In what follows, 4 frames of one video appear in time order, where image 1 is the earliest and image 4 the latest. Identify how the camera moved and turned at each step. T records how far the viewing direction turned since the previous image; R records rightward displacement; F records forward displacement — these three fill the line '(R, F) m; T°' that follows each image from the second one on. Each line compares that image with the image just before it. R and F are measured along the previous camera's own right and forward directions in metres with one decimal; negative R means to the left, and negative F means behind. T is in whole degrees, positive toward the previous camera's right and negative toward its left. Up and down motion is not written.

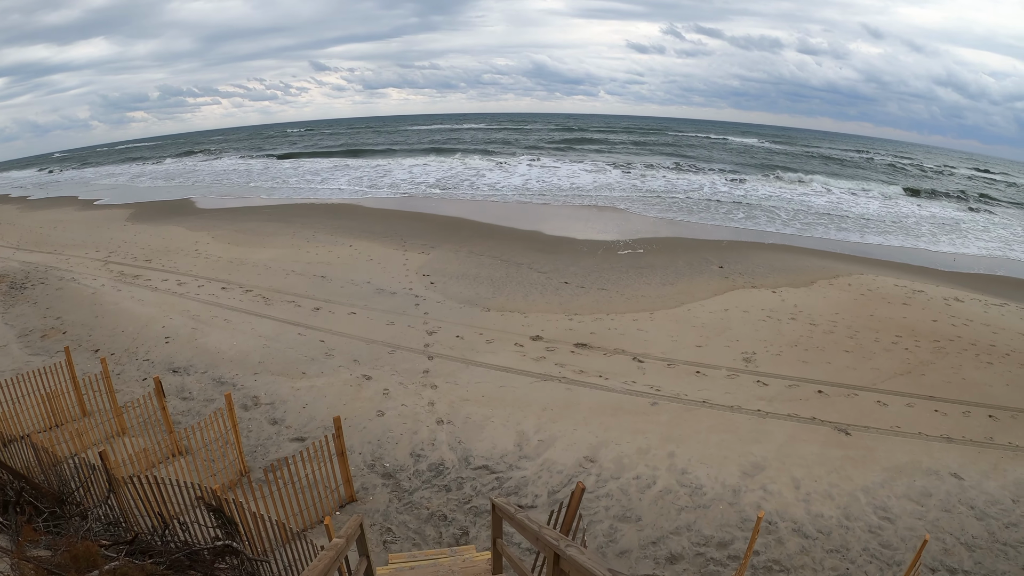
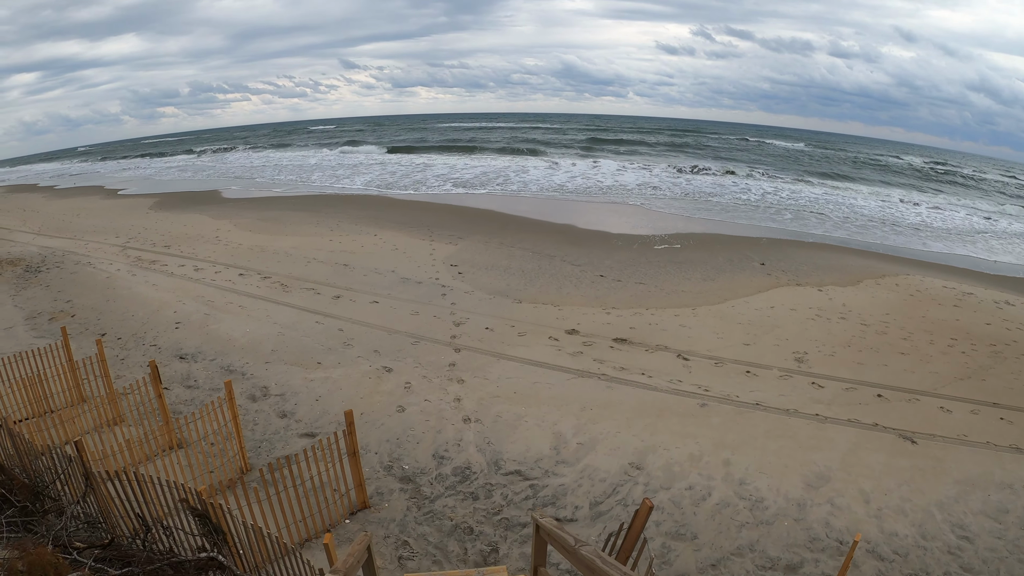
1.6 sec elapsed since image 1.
(-0.2, +0.6) m; -2°
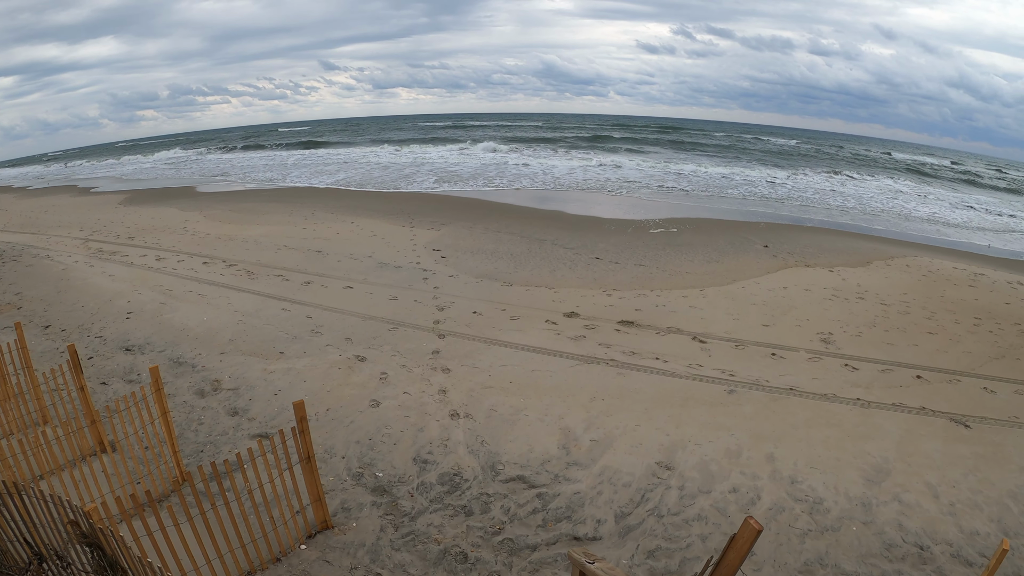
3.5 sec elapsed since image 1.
(0.0, +0.8) m; +1°
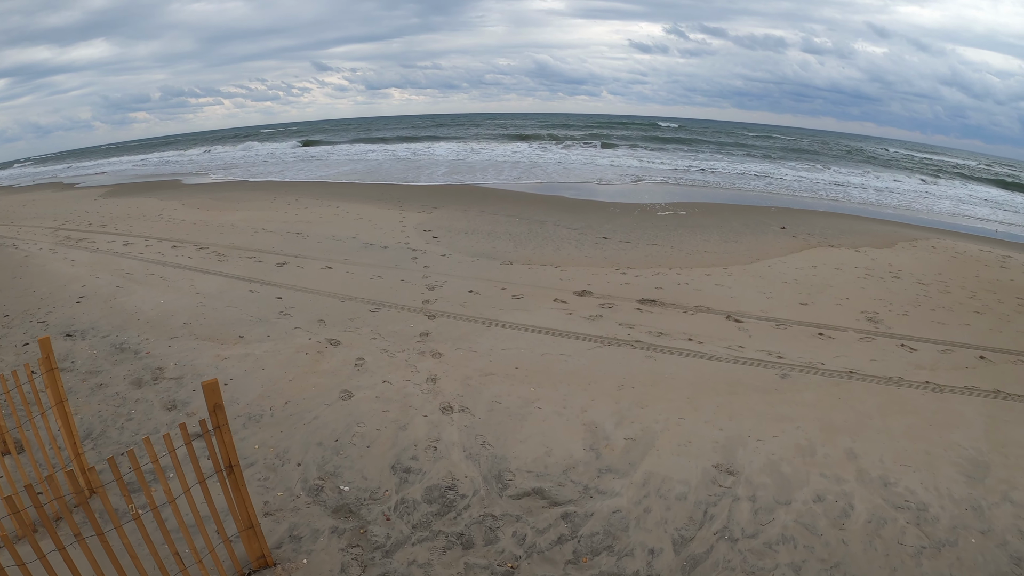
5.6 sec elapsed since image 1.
(-0.1, +0.9) m; 0°
